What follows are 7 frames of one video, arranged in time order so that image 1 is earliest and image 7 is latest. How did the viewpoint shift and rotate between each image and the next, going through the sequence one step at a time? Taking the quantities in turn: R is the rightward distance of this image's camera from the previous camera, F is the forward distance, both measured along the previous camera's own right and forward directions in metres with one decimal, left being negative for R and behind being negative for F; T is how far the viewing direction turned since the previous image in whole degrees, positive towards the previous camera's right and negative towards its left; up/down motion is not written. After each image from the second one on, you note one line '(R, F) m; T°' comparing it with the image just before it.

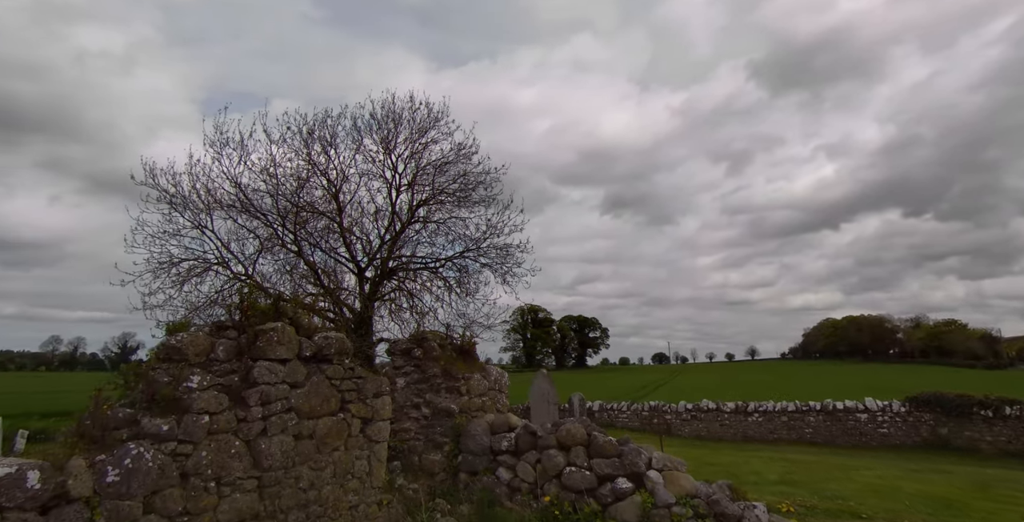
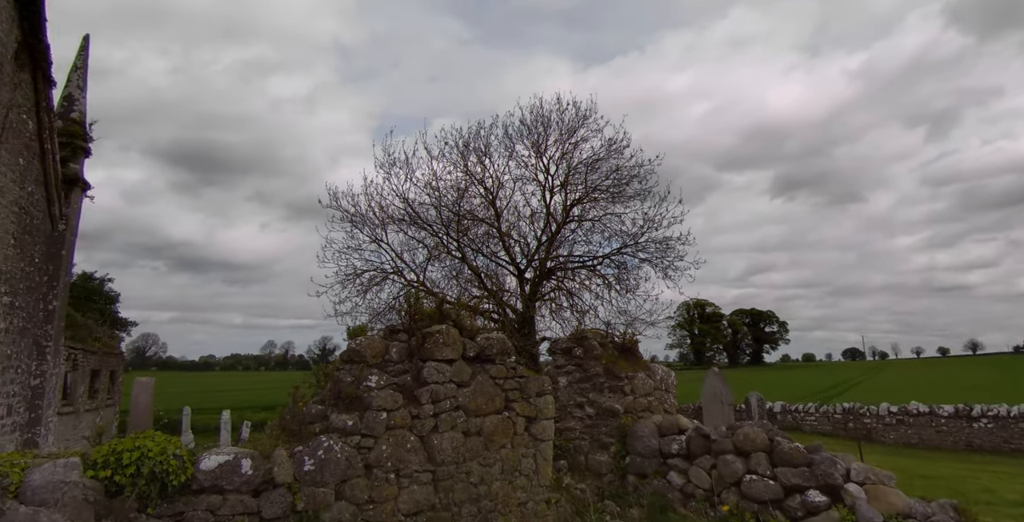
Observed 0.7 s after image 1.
(+0.1, +0.1) m; -16°
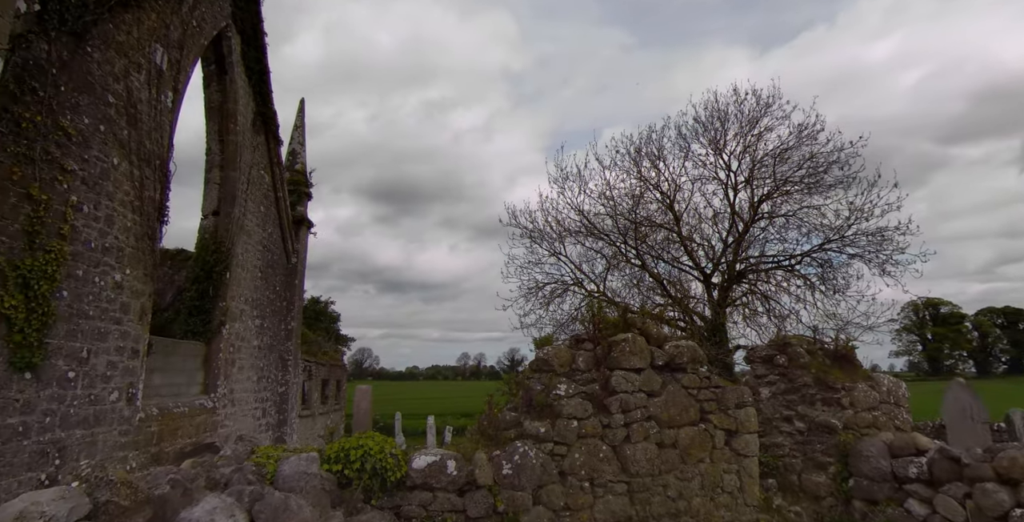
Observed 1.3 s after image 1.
(0.0, +0.1) m; -18°
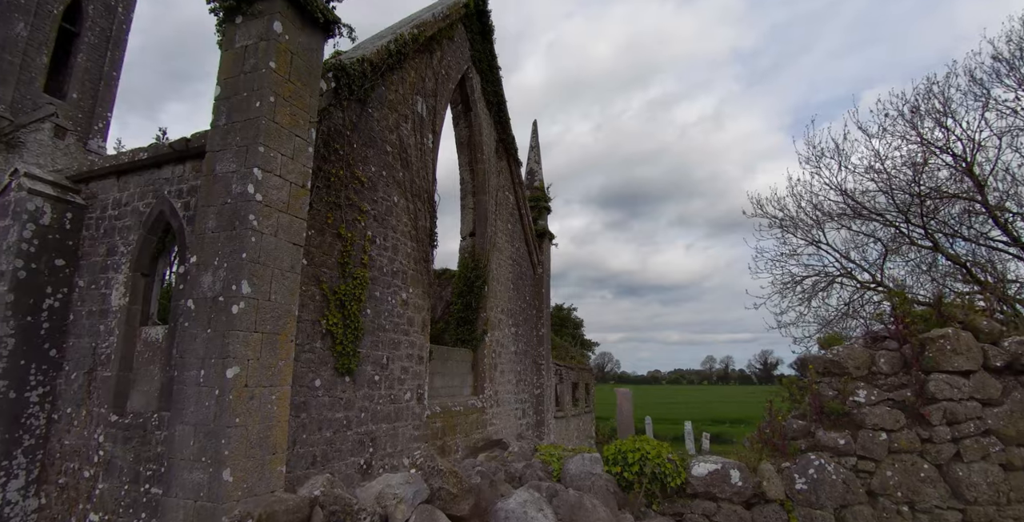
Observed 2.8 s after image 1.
(-0.2, 0.0) m; -23°
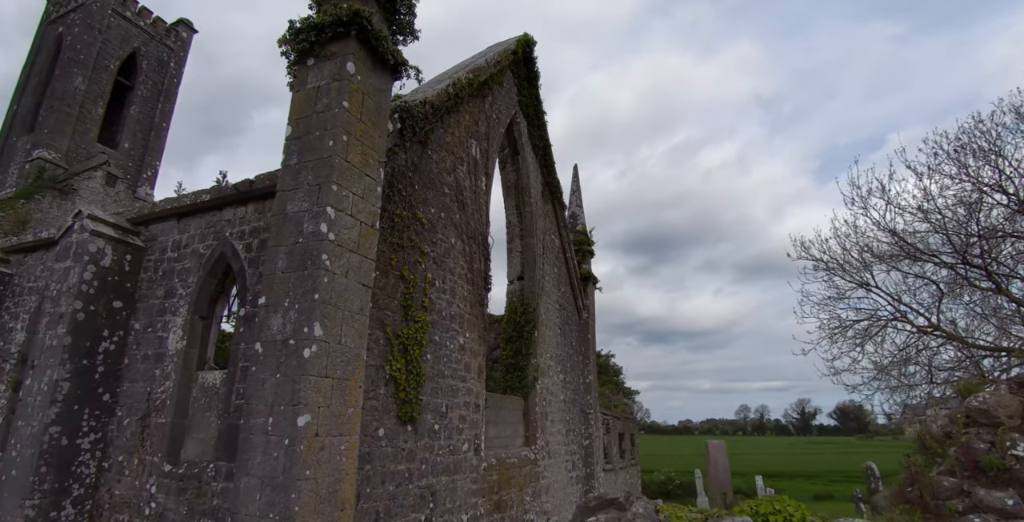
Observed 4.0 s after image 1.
(-0.4, +0.2) m; -2°
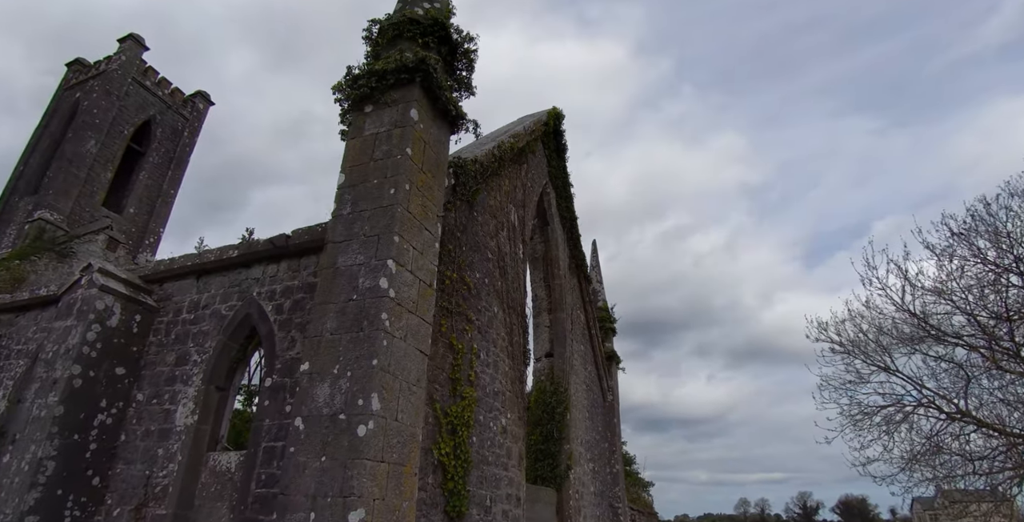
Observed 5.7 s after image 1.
(-0.7, +0.6) m; +1°
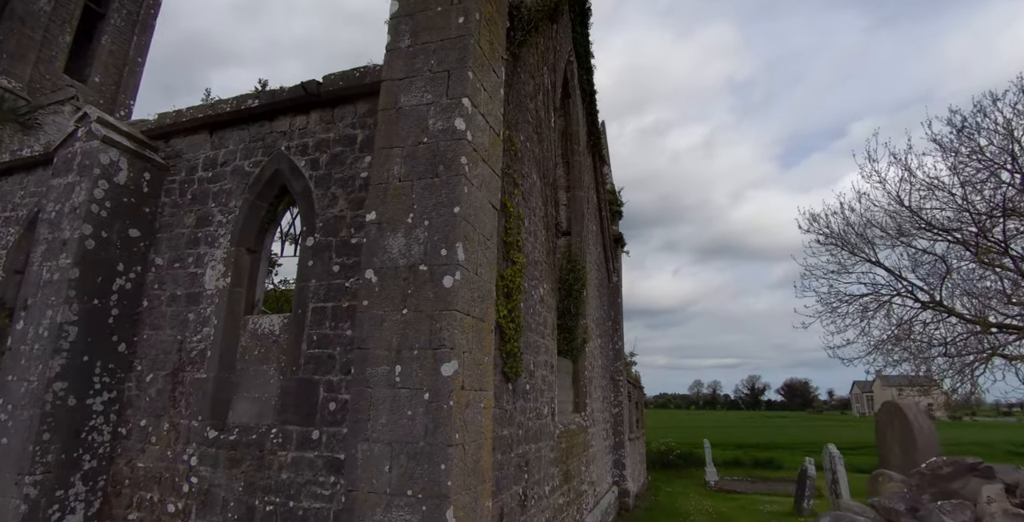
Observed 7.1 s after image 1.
(-0.7, +0.3) m; +3°
